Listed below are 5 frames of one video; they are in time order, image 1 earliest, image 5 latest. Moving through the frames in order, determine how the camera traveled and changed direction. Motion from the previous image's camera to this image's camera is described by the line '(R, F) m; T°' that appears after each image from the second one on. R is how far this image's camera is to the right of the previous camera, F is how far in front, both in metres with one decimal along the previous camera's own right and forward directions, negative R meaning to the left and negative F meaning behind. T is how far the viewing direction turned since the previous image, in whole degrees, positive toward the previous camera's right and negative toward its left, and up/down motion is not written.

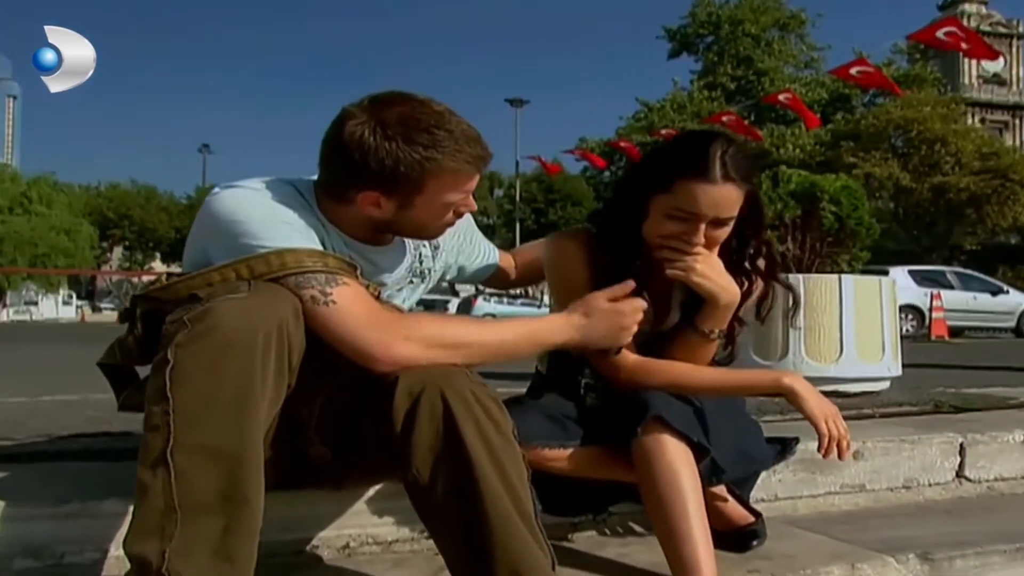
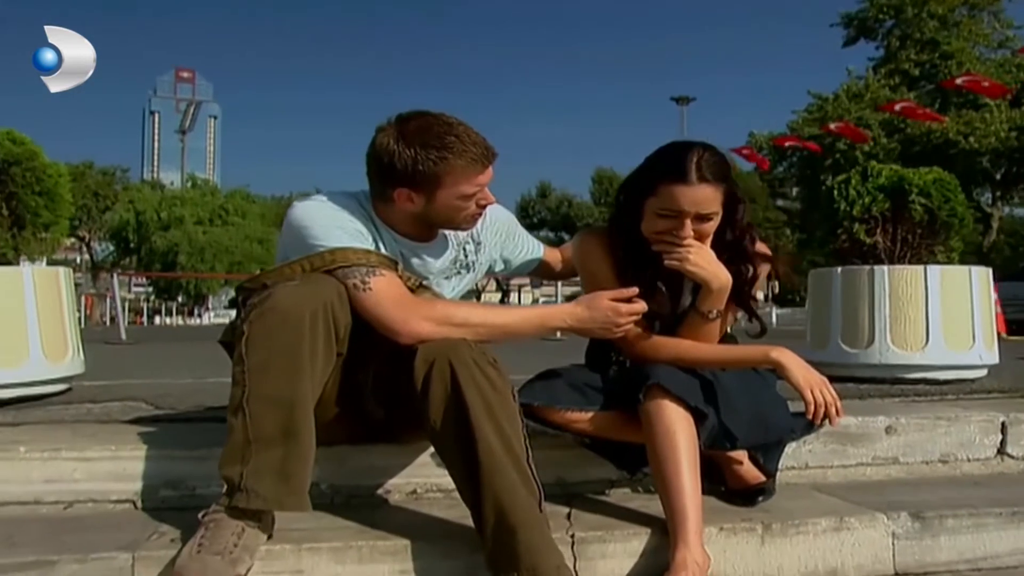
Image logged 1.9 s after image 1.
(+0.4, -0.4) m; -10°
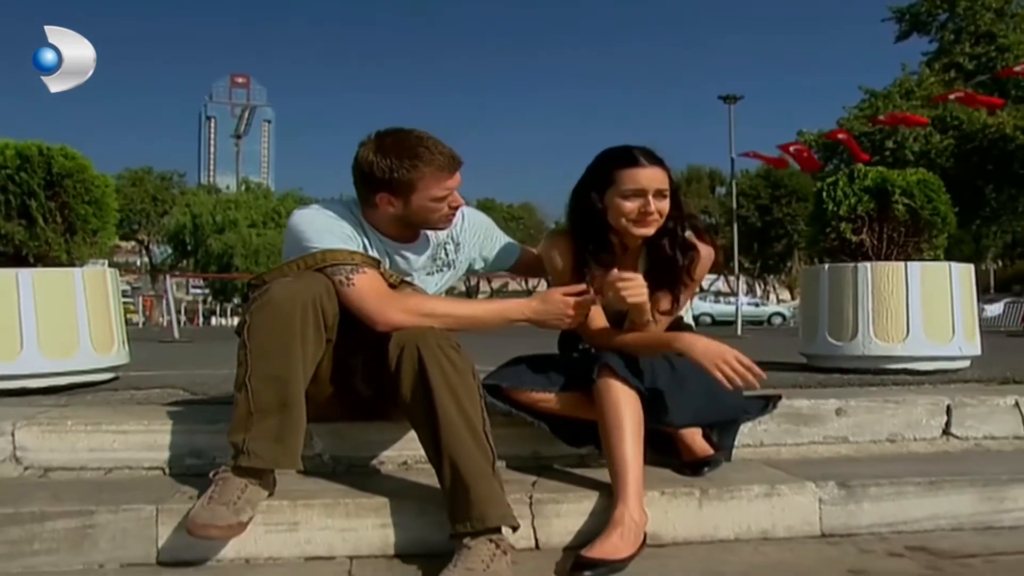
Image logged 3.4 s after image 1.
(+0.2, -0.4) m; -3°
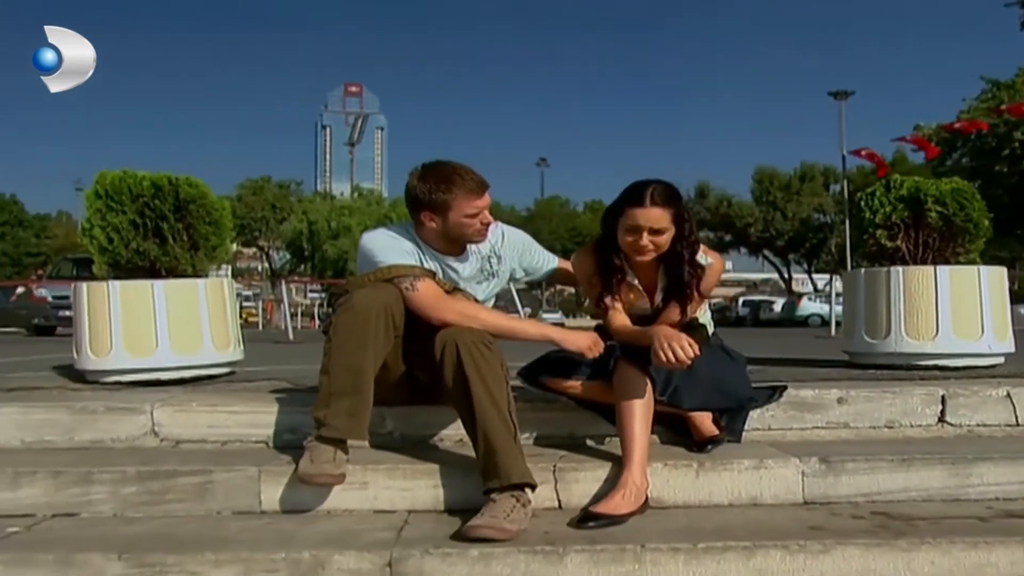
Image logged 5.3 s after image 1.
(+0.3, -0.6) m; -6°
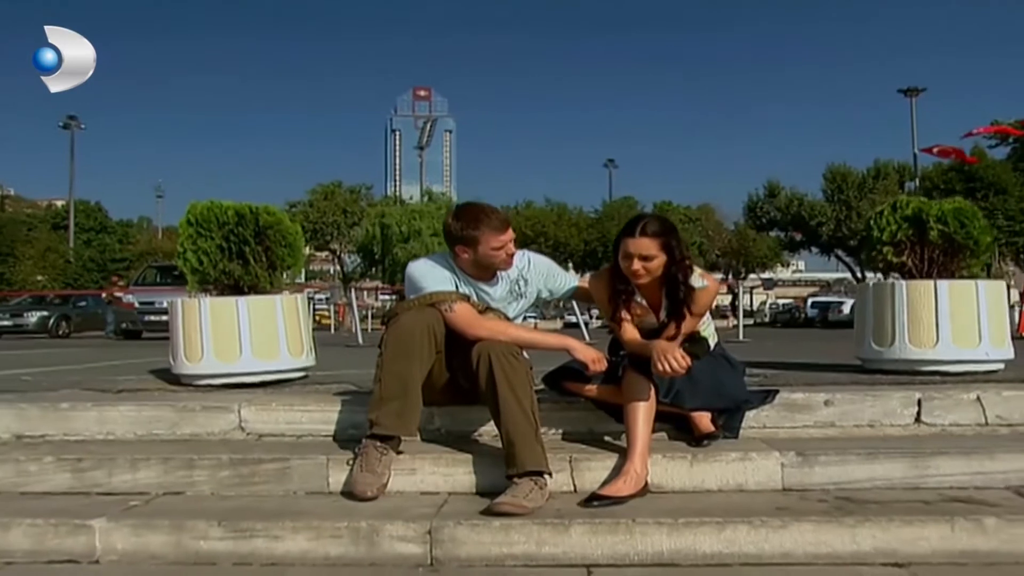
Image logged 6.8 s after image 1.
(+0.2, -0.7) m; -4°
